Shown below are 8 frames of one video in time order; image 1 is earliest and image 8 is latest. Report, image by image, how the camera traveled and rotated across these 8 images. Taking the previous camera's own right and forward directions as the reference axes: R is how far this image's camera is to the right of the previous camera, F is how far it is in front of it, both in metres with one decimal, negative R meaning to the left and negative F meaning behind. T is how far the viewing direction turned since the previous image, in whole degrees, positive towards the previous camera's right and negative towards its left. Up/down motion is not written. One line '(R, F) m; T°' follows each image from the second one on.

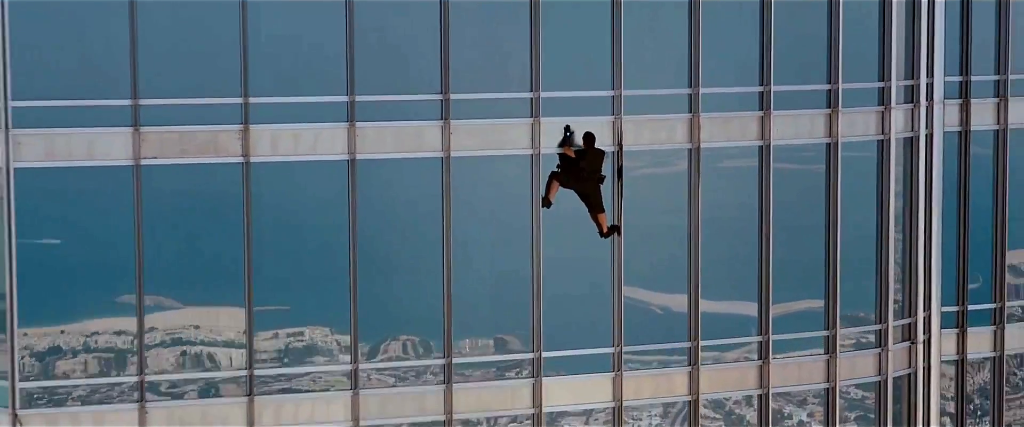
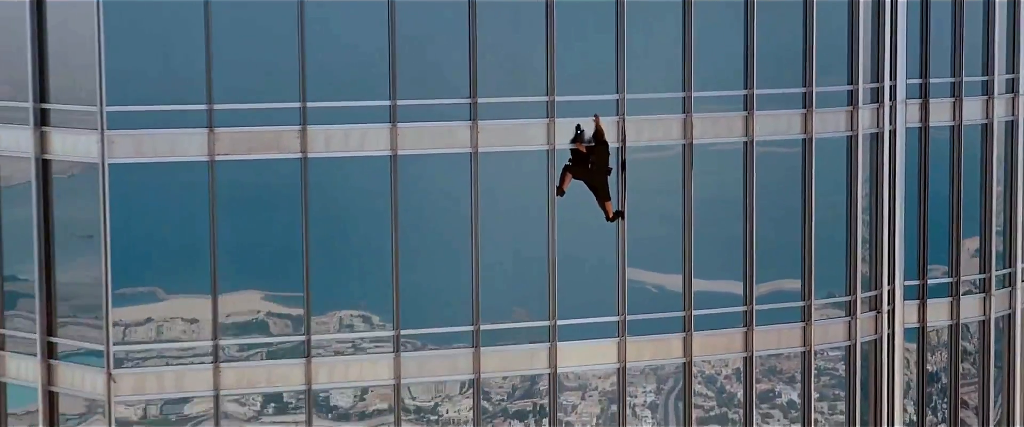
(-0.3, -3.2) m; 0°
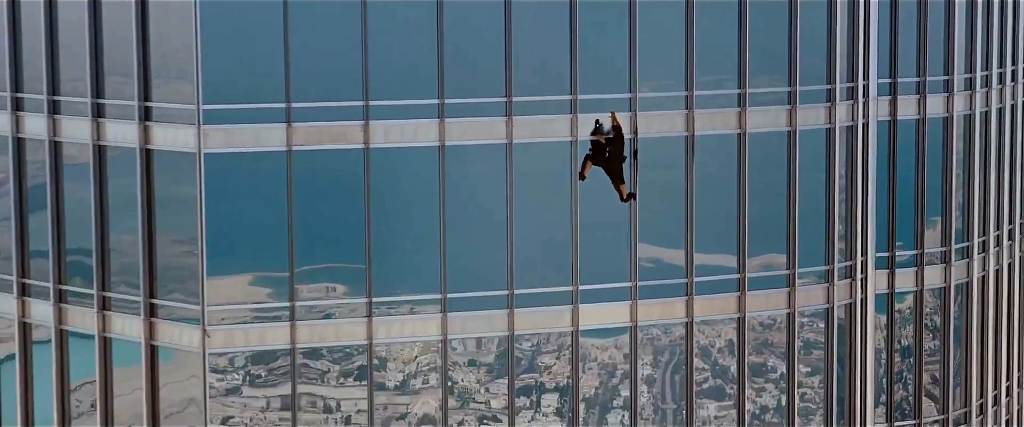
(-0.5, -4.1) m; 0°
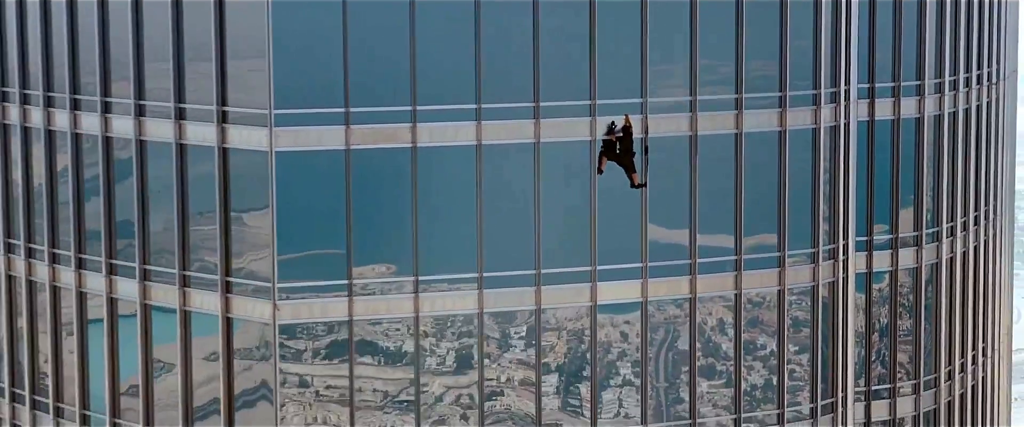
(-0.5, -4.1) m; 0°
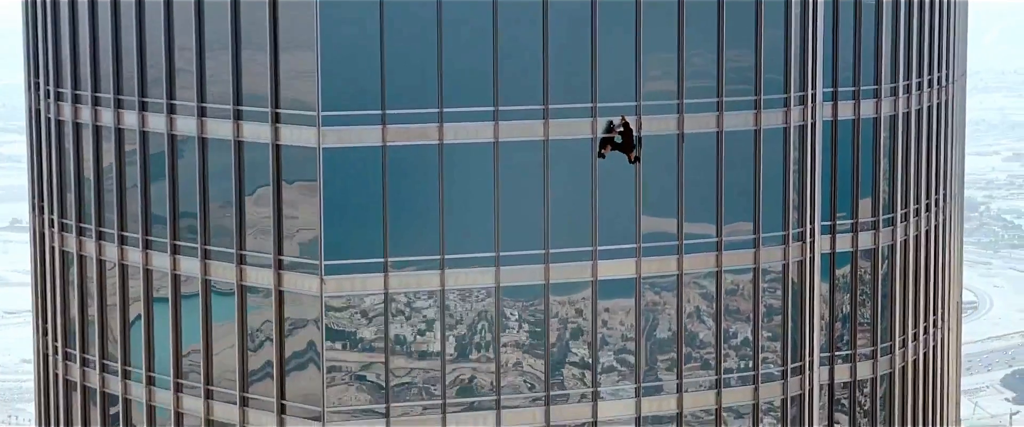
(-0.6, -4.9) m; +1°
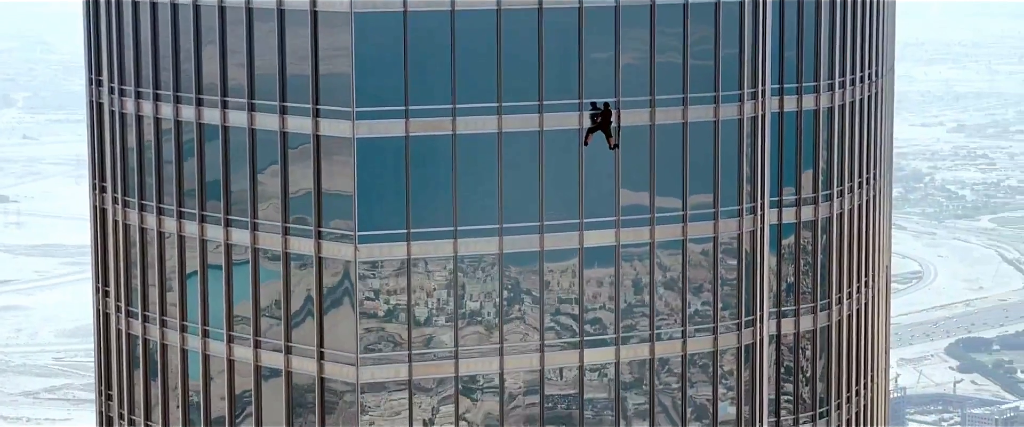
(-1.1, -7.0) m; +1°
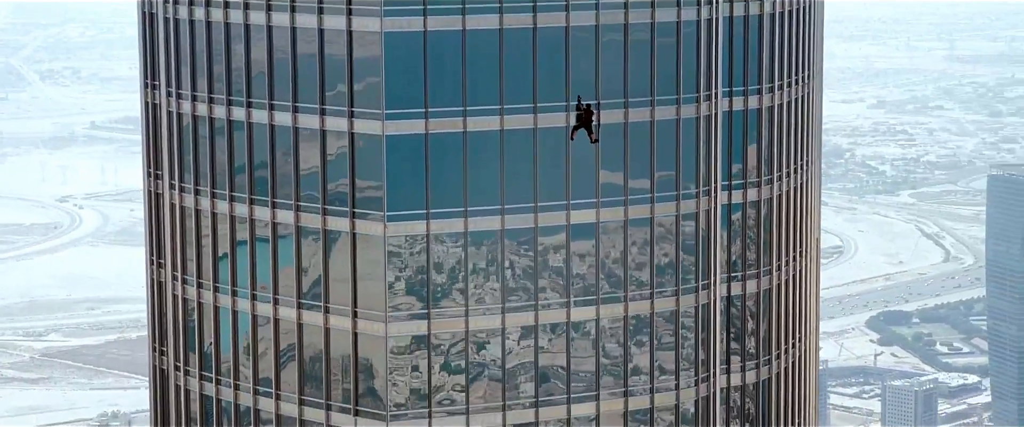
(-1.8, -9.1) m; +2°
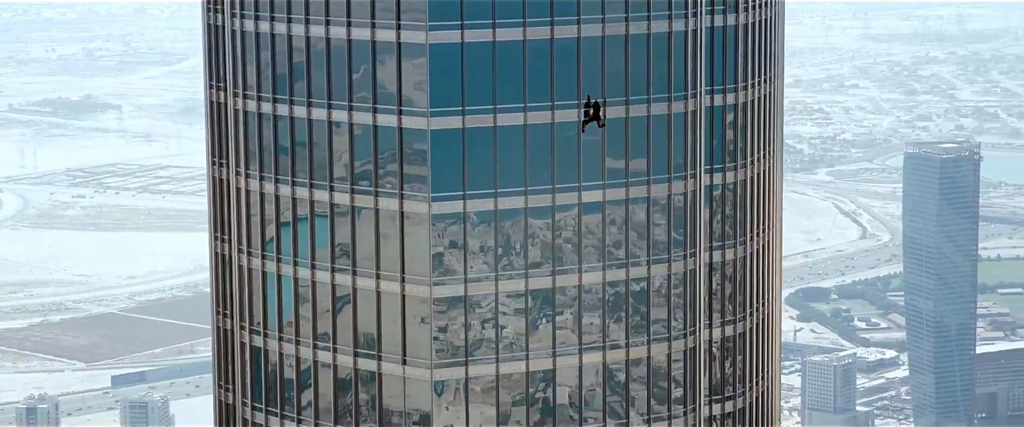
(-3.0, -10.0) m; +2°
